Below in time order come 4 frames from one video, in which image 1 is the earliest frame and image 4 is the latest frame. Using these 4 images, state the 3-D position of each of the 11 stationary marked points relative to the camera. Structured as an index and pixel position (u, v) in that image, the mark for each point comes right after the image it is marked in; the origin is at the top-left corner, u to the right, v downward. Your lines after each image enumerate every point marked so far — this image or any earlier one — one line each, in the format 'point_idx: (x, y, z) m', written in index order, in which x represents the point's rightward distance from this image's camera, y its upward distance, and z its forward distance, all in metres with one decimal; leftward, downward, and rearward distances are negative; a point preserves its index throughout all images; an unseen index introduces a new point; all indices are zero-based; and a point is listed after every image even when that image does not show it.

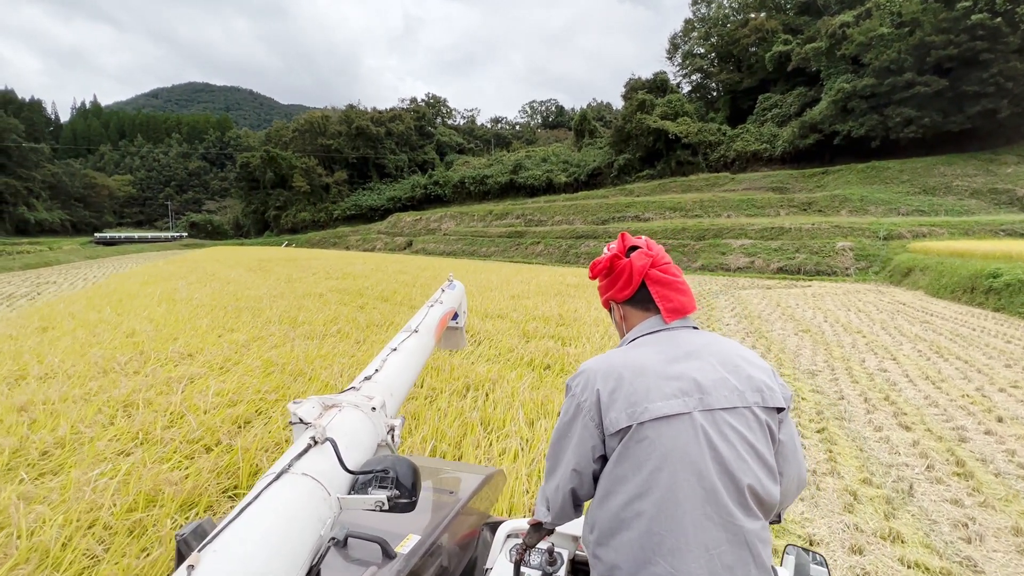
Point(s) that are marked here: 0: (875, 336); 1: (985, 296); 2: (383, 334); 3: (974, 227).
0: (+4.7, -0.6, +6.5) m
1: (+8.8, -0.2, +9.2) m
2: (-1.3, -0.5, +4.9) m
3: (+16.0, +2.1, +17.0) m
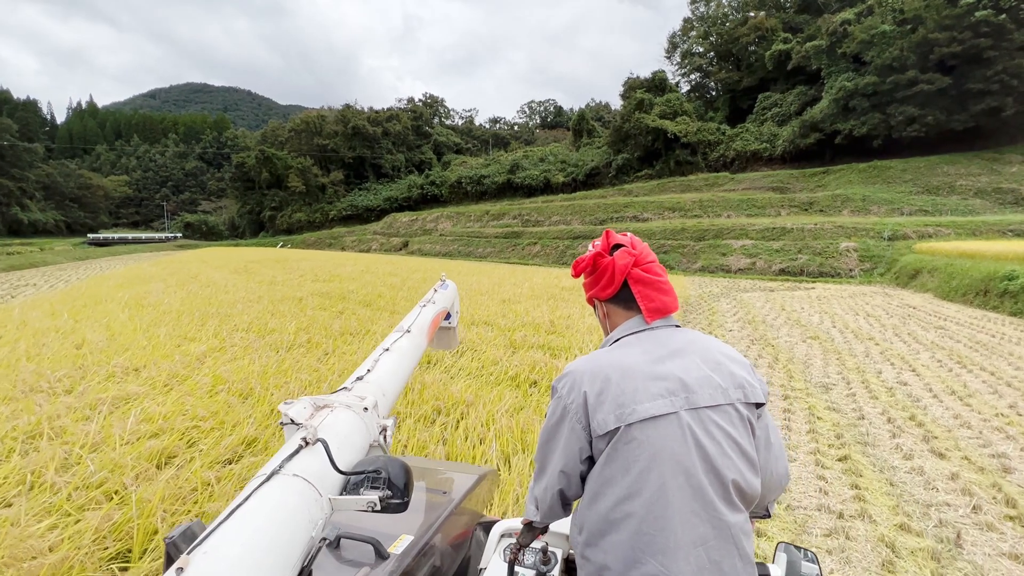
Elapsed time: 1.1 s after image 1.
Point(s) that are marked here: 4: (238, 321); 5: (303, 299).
0: (+4.6, -0.7, +6.1) m
1: (+8.7, -0.2, +8.8) m
2: (-1.4, -0.5, +4.5) m
3: (+15.8, +2.0, +16.7) m
4: (-3.0, -0.4, +5.4) m
5: (-3.1, -0.2, +7.4) m
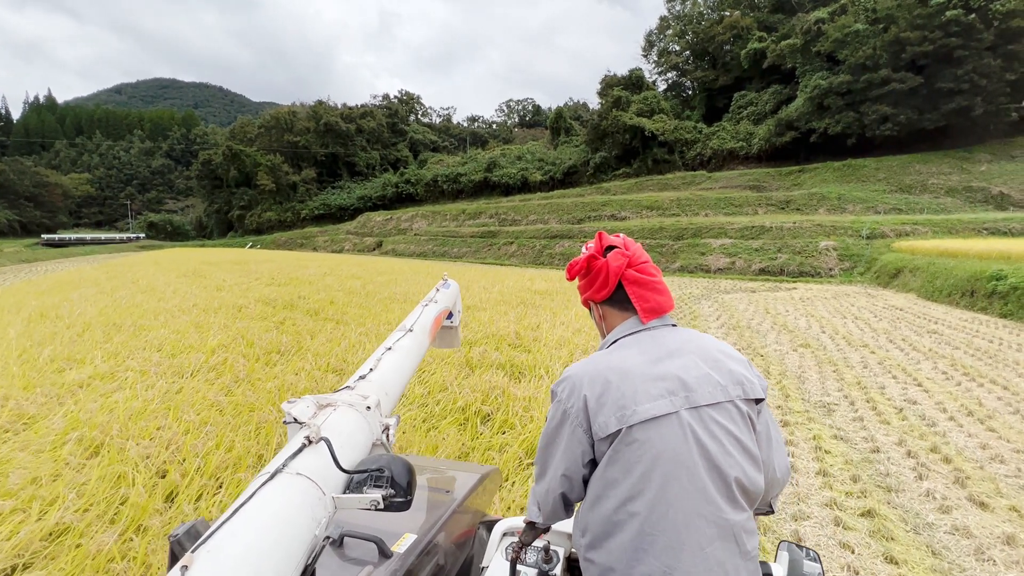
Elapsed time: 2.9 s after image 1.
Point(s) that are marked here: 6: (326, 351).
0: (+4.2, -0.7, +5.6) m
1: (+8.2, -0.2, +8.5) m
2: (-1.8, -0.6, +3.8) m
3: (+14.9, +2.1, +16.6) m
4: (-3.4, -0.5, +4.6) m
5: (-3.6, -0.3, +6.6) m
6: (-1.6, -0.5, +4.2) m
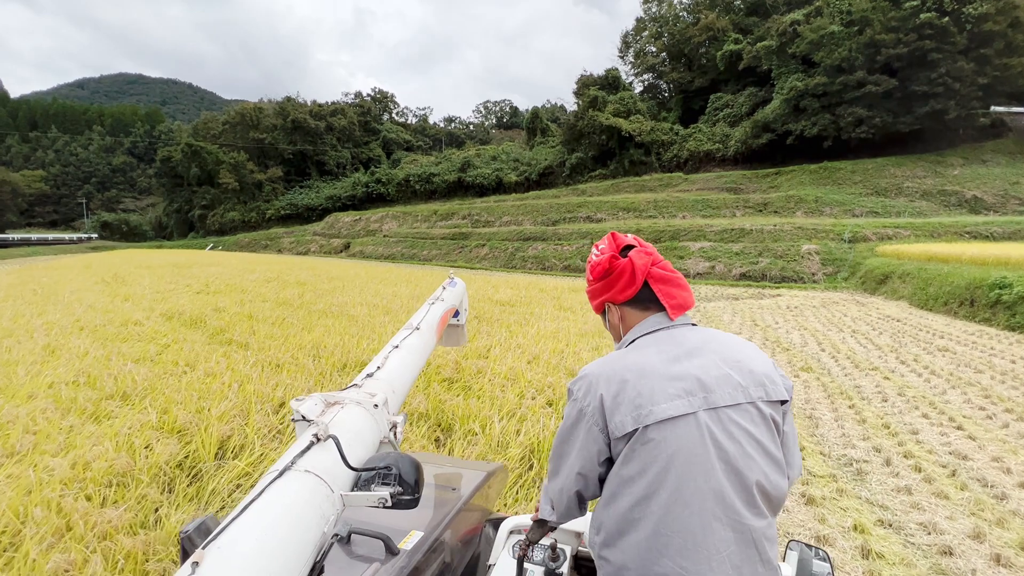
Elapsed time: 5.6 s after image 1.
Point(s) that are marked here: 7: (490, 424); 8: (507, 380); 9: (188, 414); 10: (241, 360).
0: (+3.7, -0.8, +4.7) m
1: (+7.6, -0.4, +7.9) m
2: (-2.2, -0.7, +2.7) m
3: (+13.9, +1.9, +16.3) m
4: (-3.8, -0.6, +3.5) m
5: (-4.1, -0.4, +5.4) m
6: (-2.0, -0.7, +3.1) m
7: (-0.1, -0.8, +3.4) m
8: (0.0, -0.7, +4.2) m
9: (-1.9, -0.7, +2.9) m
10: (-2.1, -0.6, +3.9) m
